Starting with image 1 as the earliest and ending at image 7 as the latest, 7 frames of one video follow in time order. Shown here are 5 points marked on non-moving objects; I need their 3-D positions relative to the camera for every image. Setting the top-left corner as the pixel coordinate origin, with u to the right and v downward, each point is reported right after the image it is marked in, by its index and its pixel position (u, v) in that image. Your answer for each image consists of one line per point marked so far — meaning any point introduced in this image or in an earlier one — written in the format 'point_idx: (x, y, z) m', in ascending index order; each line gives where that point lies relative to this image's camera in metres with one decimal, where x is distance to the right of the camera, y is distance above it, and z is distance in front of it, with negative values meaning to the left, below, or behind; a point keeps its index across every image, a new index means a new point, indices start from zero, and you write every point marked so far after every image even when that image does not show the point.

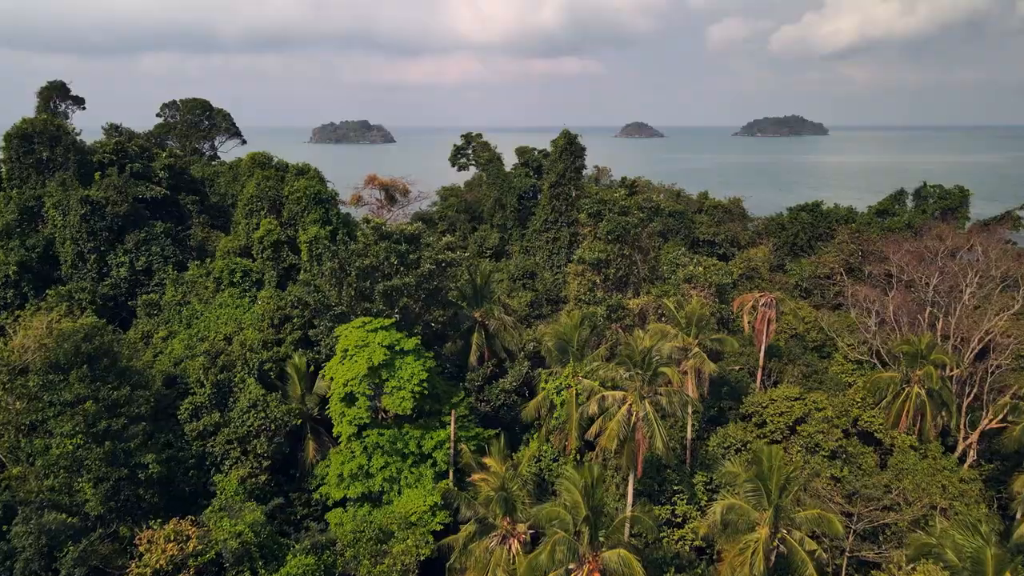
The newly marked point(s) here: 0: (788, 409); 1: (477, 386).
0: (+10.3, -4.5, +20.0) m
1: (-1.3, -3.6, +19.8) m
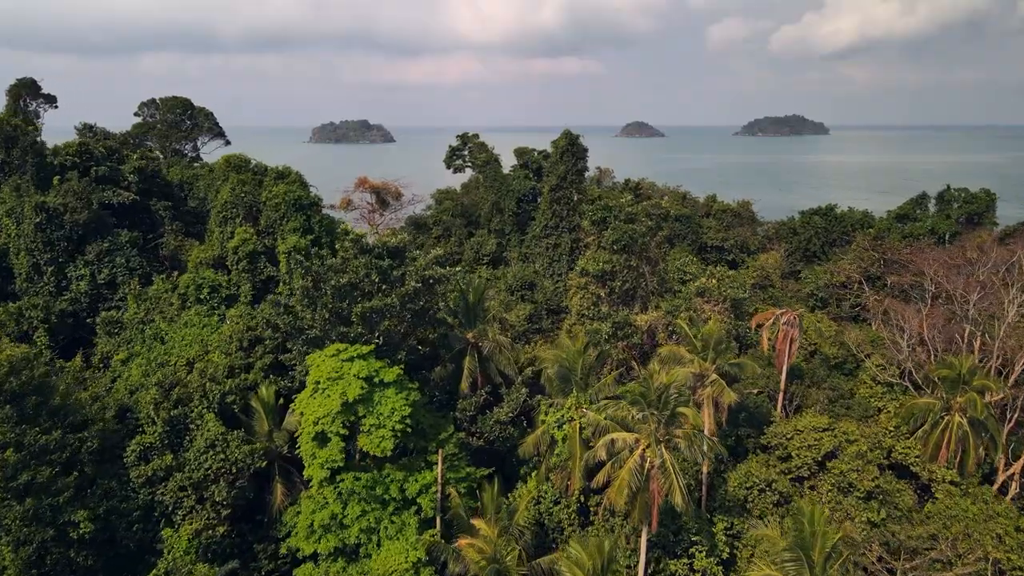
0: (+10.1, -5.1, +17.9) m
1: (-1.4, -4.2, +17.8) m
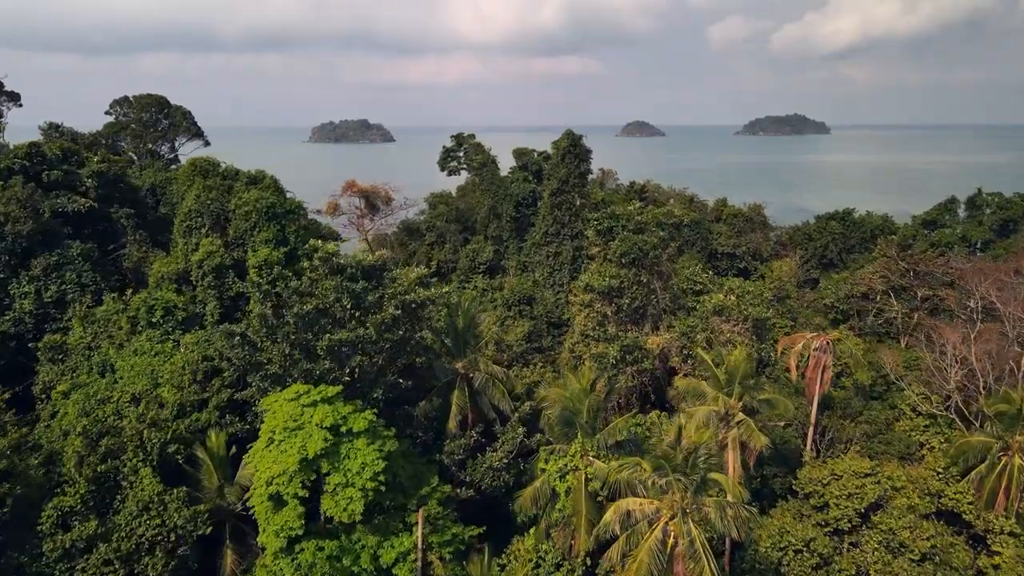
0: (+10.0, -5.8, +15.5) m
1: (-1.6, -4.9, +15.4) m
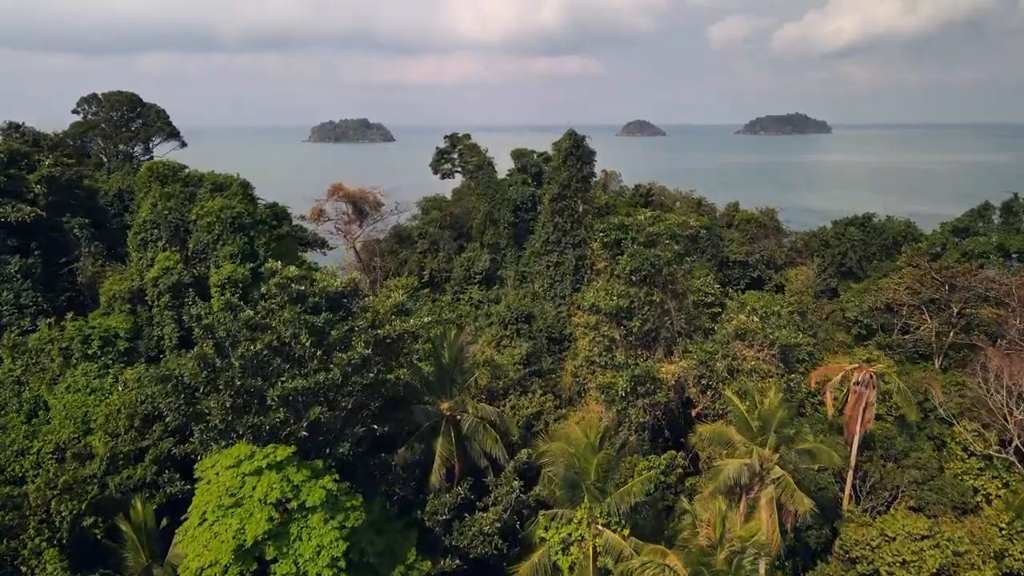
0: (+9.8, -6.5, +13.1) m
1: (-1.7, -5.6, +13.0) m
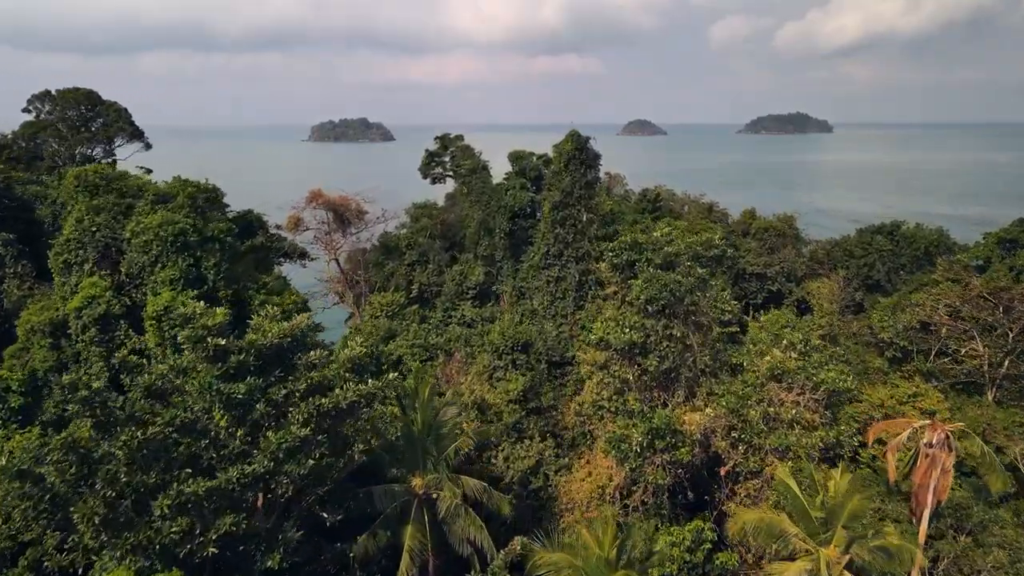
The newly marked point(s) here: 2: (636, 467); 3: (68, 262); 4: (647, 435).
0: (+9.6, -7.4, +10.1) m
1: (-1.9, -6.6, +10.0) m
2: (+3.4, -4.9, +14.7) m
3: (-13.2, +0.8, +16.1) m
4: (+3.7, -3.9, +14.5) m
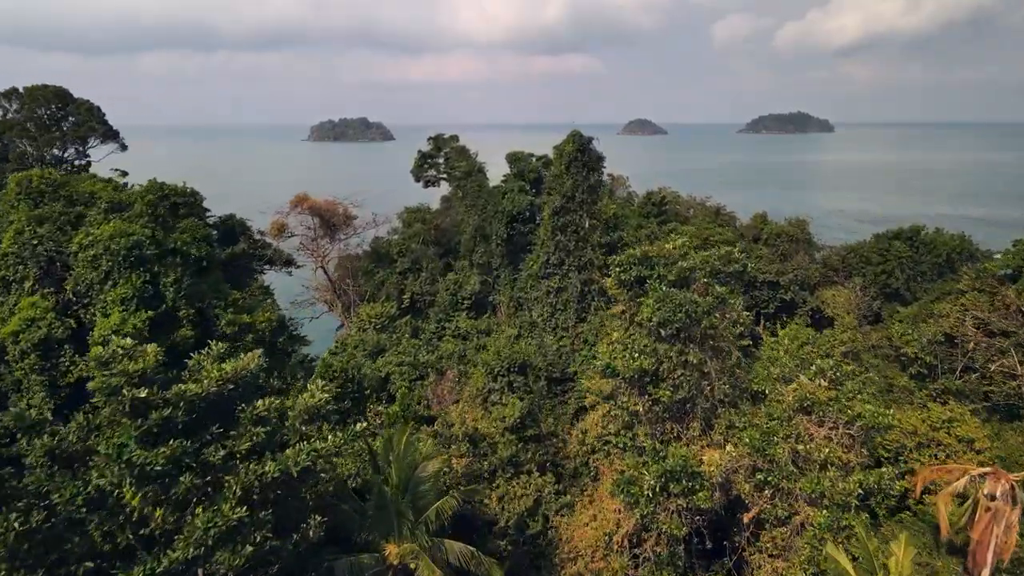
0: (+9.5, -8.0, +8.3) m
1: (-2.1, -7.1, +8.2) m
2: (+3.3, -5.4, +12.9) m
3: (-13.3, +0.3, +14.3) m
4: (+3.5, -4.5, +12.7) m
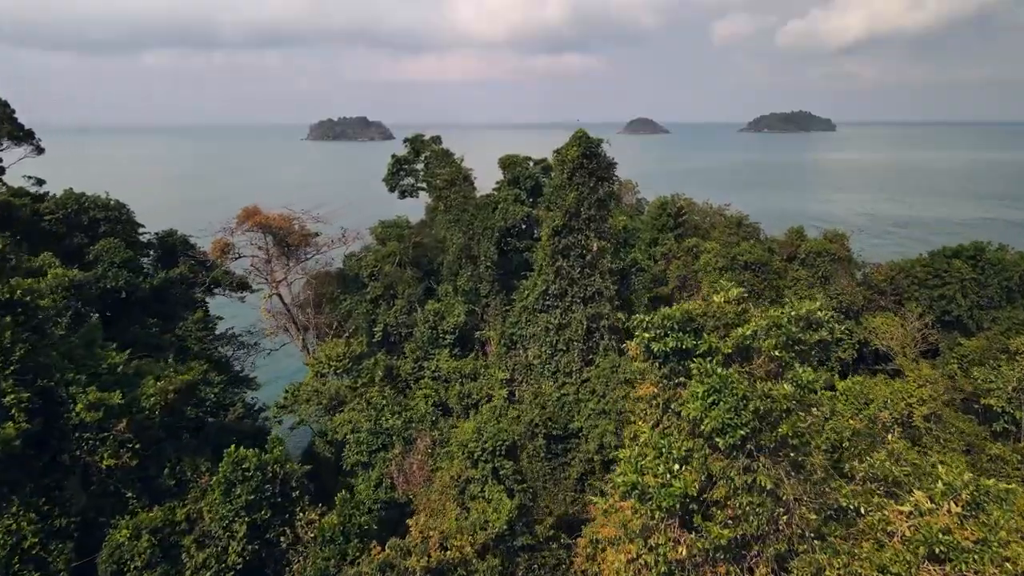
0: (+9.1, -9.4, +3.6) m
1: (-2.4, -8.5, +3.5) m
2: (+2.9, -6.8, +8.1) m
3: (-13.7, -1.1, +9.5) m
4: (+3.2, -5.9, +7.9) m
